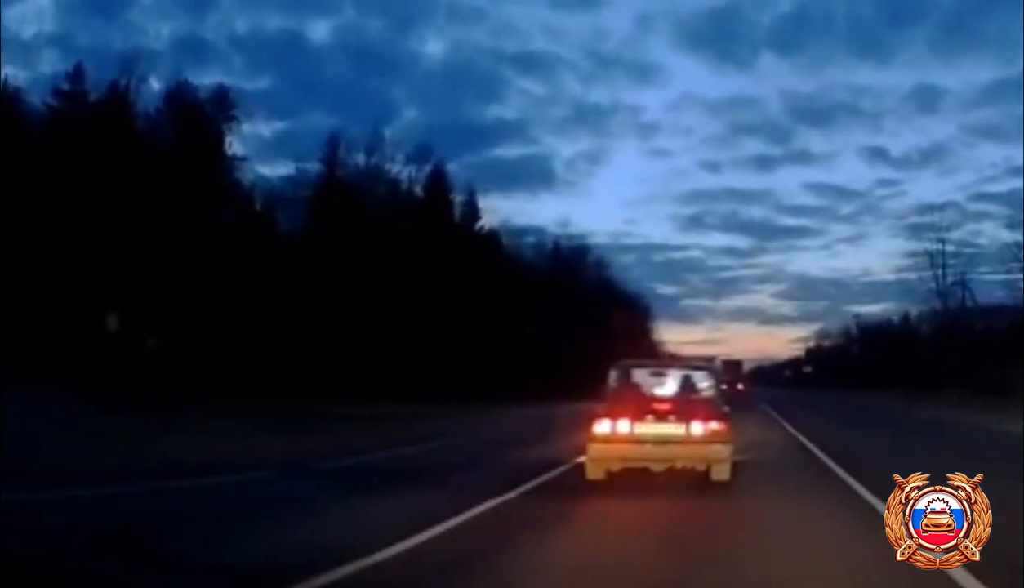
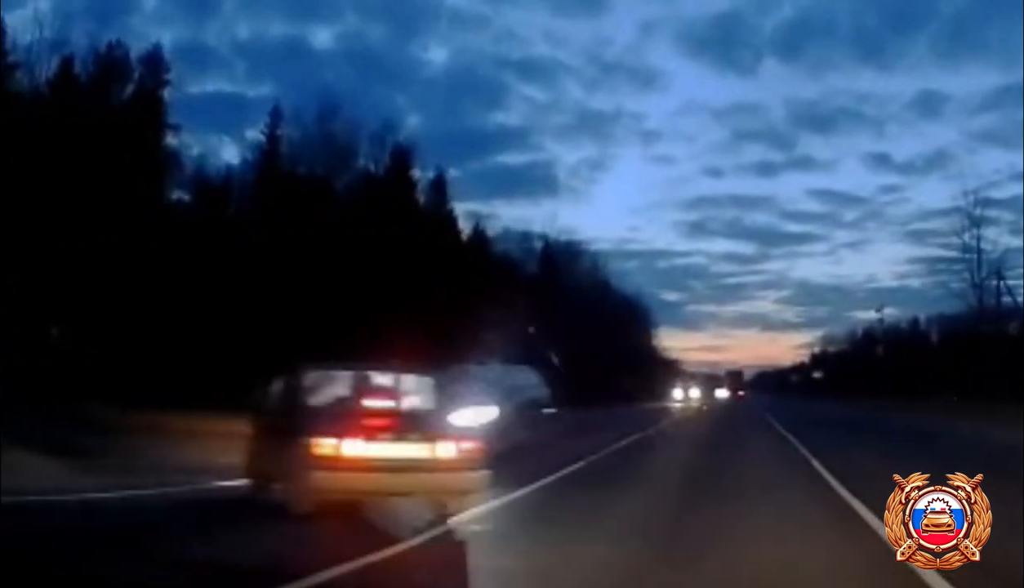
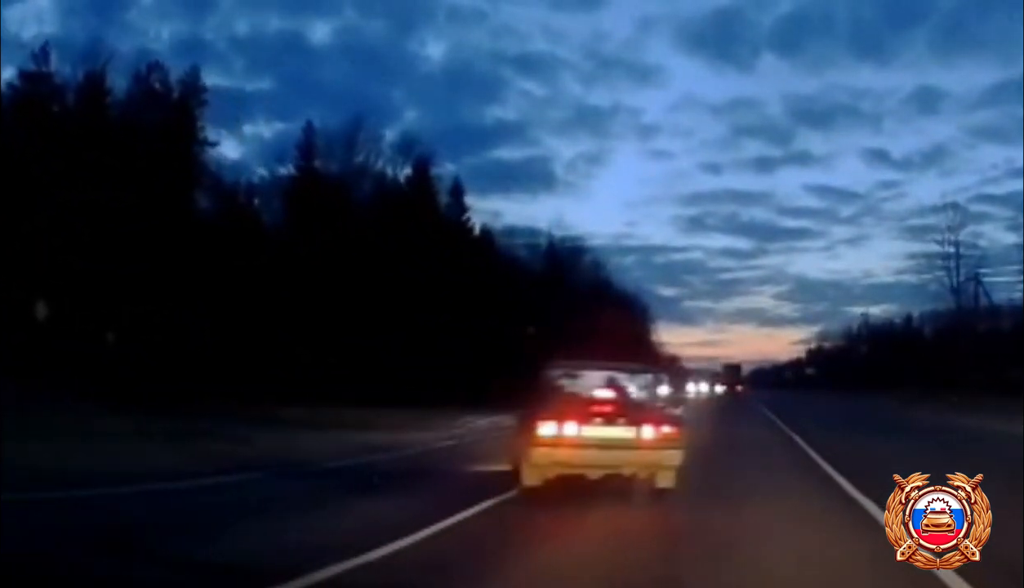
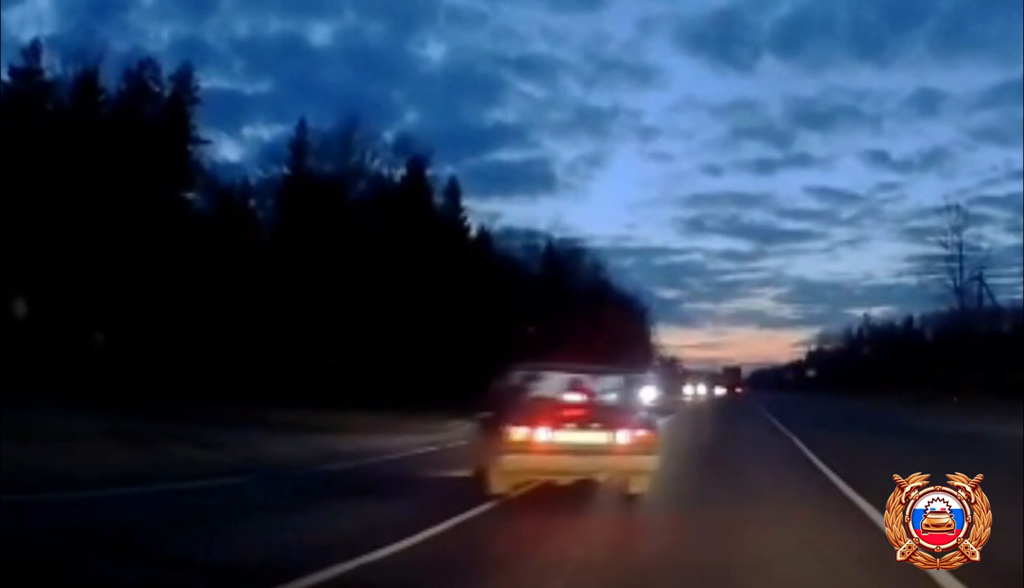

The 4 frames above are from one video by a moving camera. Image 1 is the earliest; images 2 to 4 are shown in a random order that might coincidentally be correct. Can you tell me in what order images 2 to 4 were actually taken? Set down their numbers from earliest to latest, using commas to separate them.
3, 4, 2
